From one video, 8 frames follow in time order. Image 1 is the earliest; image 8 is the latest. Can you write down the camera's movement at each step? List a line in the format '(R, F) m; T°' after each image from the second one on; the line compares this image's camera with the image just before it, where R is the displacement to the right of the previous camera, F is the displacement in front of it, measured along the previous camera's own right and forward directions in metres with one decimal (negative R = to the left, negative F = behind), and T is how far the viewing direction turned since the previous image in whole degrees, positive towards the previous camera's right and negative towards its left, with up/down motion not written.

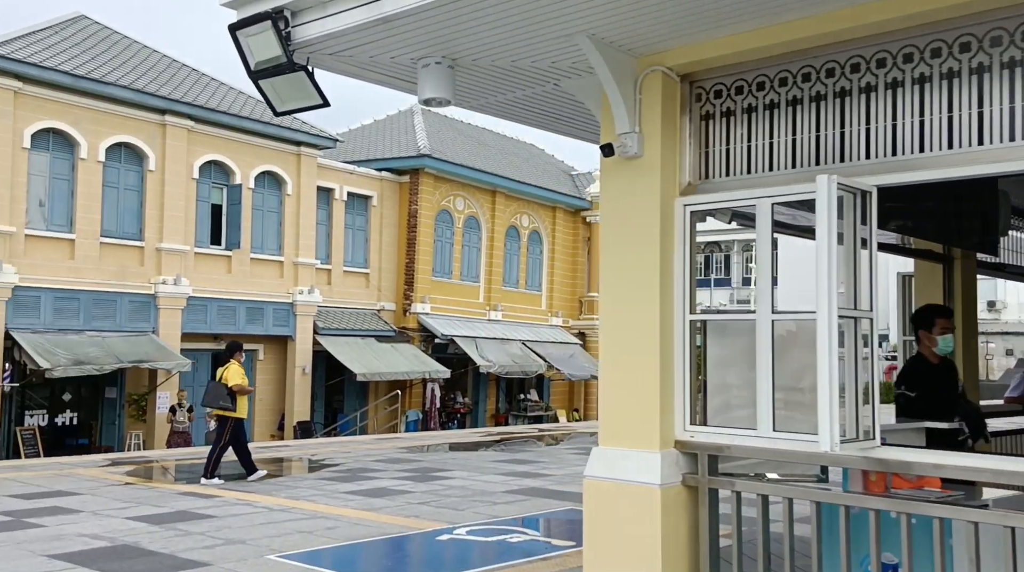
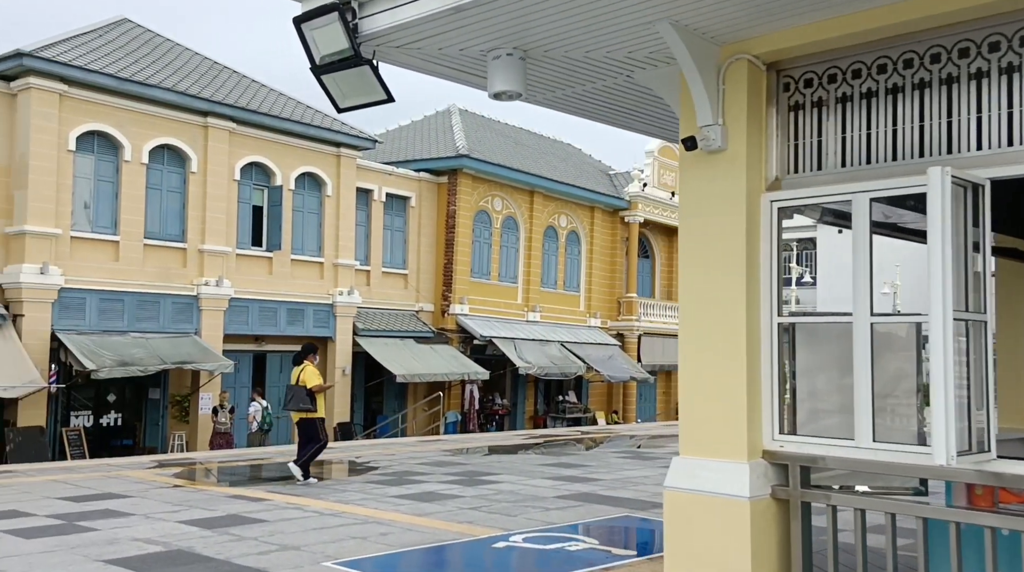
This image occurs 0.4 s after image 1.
(-0.2, +0.1) m; -2°
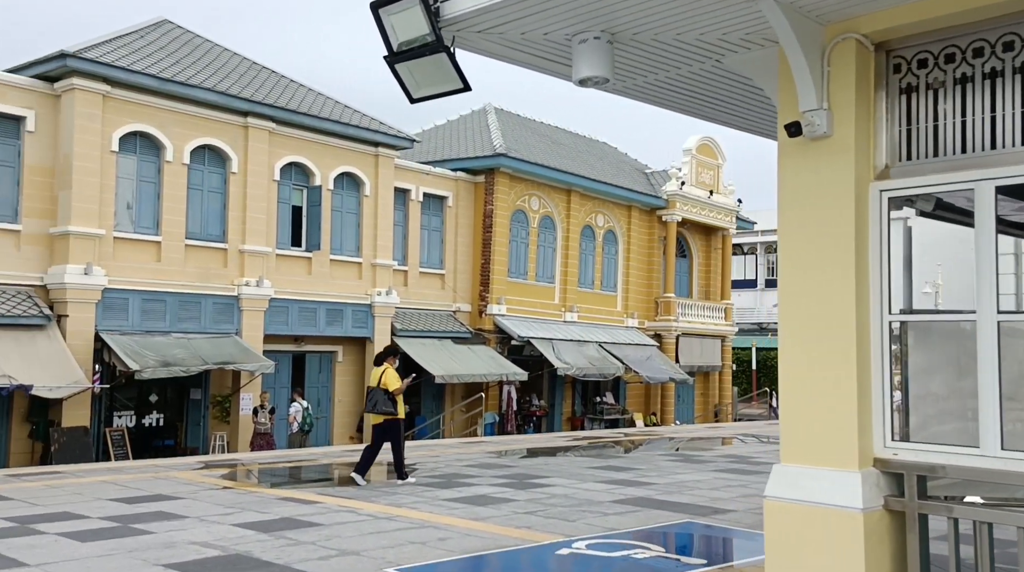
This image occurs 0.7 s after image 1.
(-0.2, +0.2) m; -2°
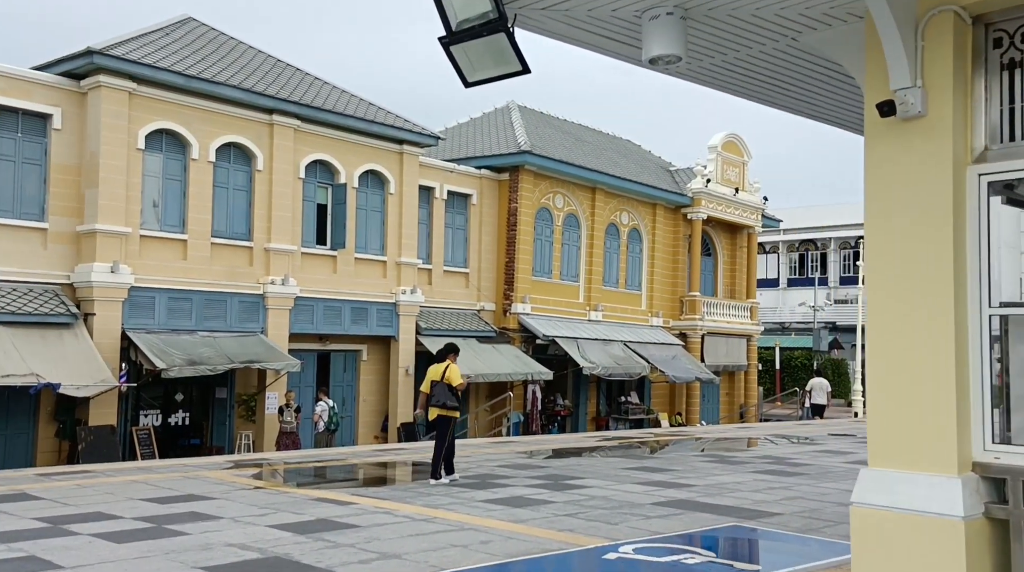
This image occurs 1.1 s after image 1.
(-0.2, +0.2) m; -1°
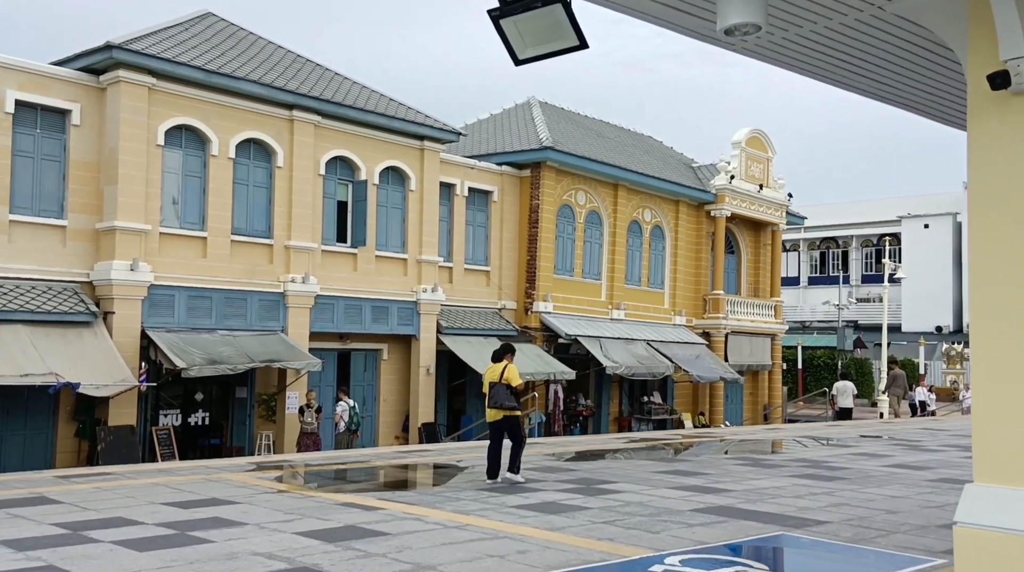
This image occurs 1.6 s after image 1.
(-0.2, +0.4) m; -1°
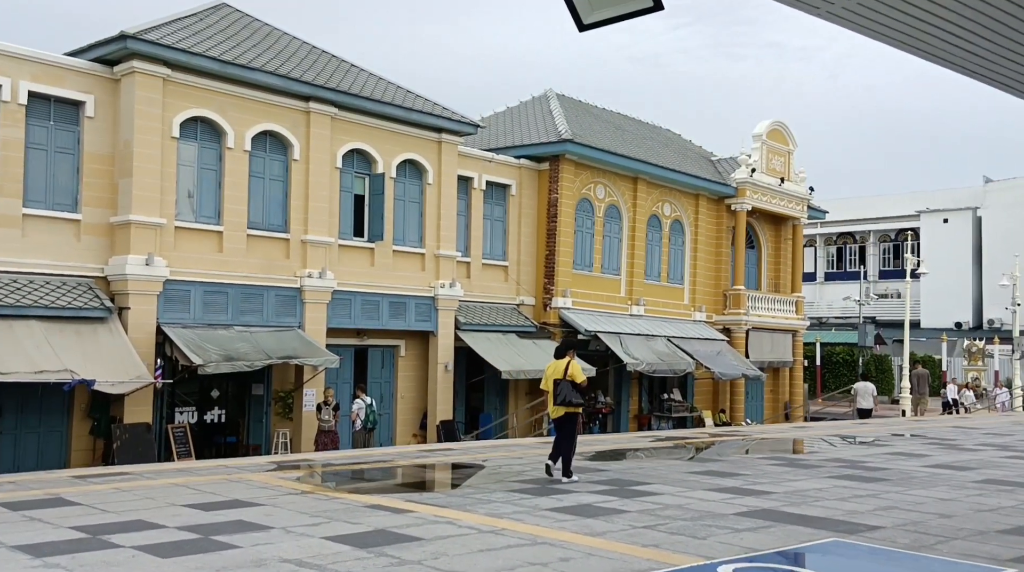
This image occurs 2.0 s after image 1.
(-0.2, +0.4) m; -1°
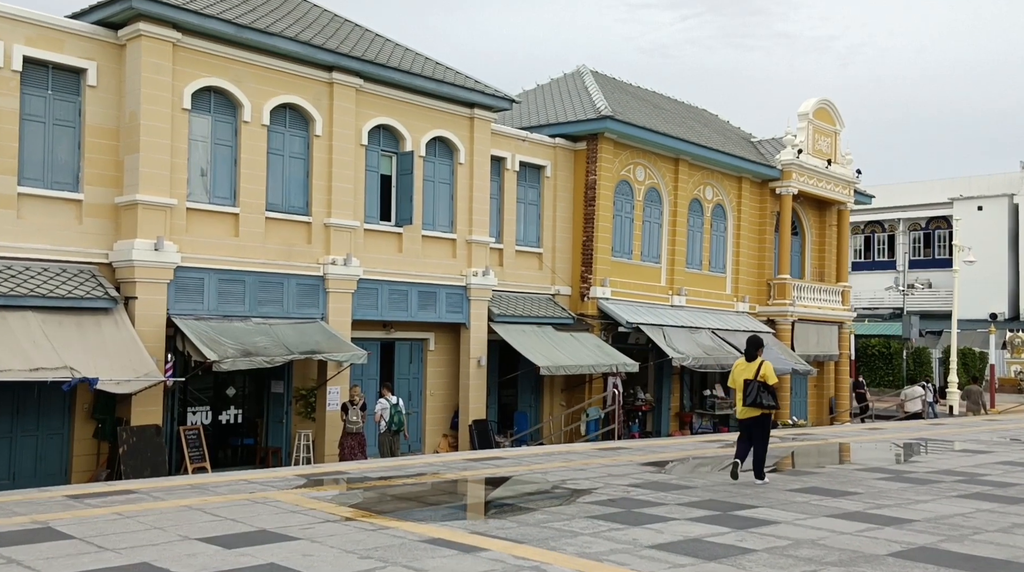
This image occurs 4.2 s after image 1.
(-0.6, +1.9) m; 0°
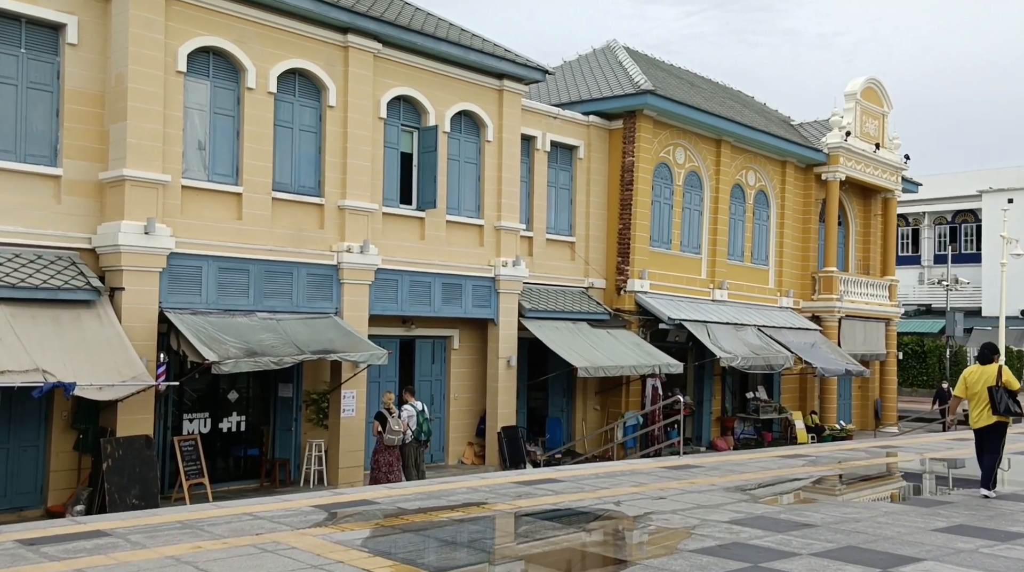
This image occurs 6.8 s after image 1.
(-0.6, +2.3) m; 0°
